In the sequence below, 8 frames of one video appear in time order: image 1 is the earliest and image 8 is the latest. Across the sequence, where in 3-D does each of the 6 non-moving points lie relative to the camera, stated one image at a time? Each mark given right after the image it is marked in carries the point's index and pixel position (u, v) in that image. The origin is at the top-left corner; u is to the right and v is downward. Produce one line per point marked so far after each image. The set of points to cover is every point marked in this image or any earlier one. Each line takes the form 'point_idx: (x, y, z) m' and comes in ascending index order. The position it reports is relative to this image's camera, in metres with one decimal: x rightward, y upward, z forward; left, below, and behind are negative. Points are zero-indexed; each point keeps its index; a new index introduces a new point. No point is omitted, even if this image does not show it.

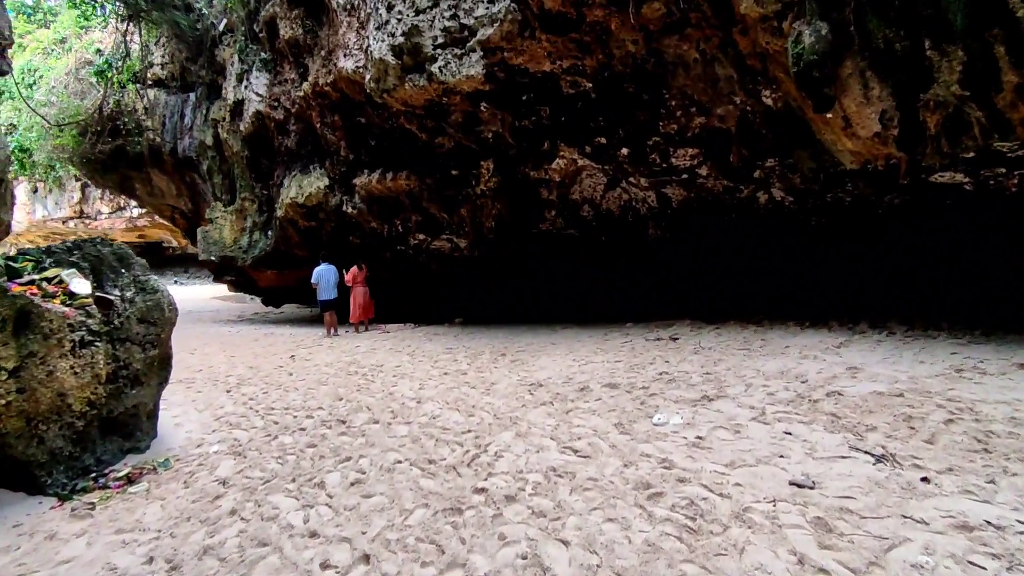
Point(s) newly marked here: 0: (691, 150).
0: (+1.8, +1.4, +5.9) m
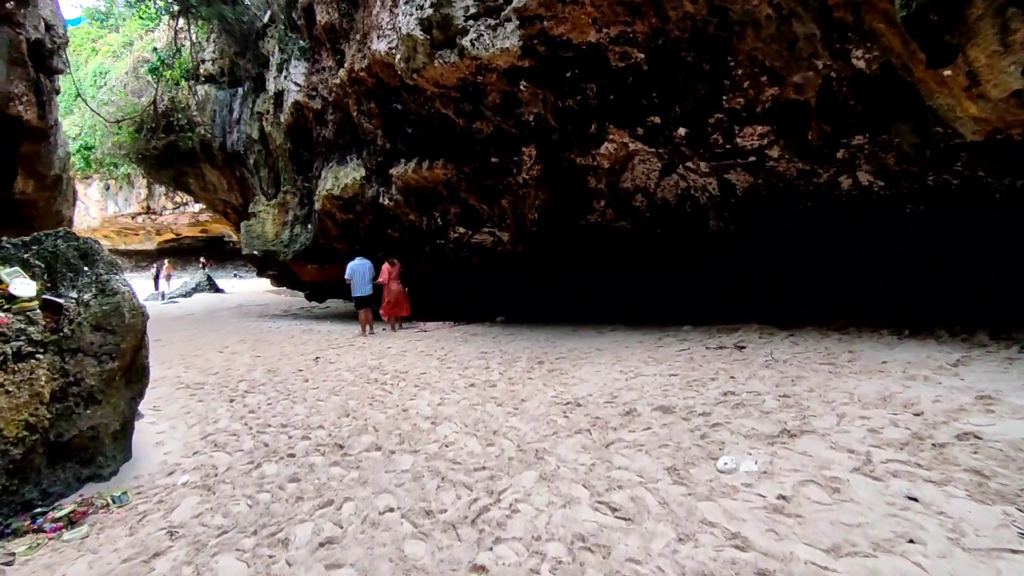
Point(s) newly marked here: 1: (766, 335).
0: (+2.1, +1.4, +5.1) m
1: (+1.9, -0.4, +4.5) m
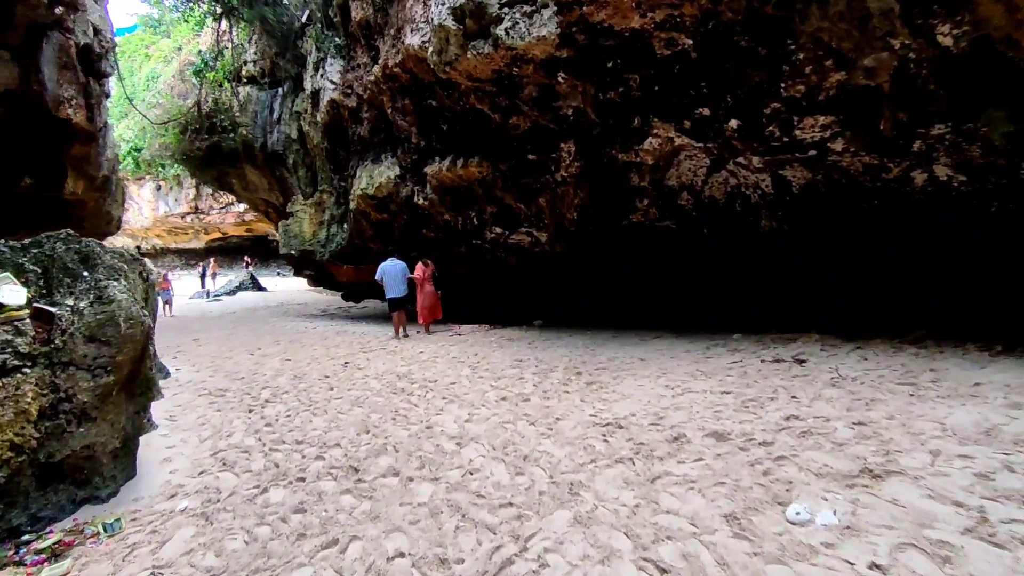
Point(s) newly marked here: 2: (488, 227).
0: (+2.4, +1.3, +4.6) m
1: (+2.2, -0.4, +4.0) m
2: (-0.3, +0.8, +7.8) m
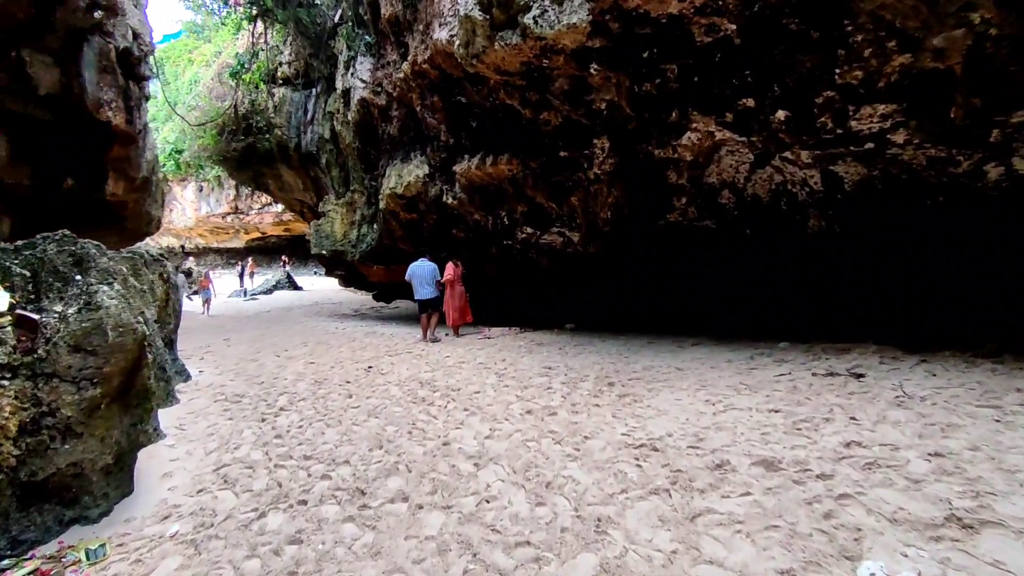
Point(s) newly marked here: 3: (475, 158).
0: (+2.6, +1.3, +4.2) m
1: (+2.3, -0.4, +3.6) m
2: (+0.1, +0.8, +7.5) m
3: (-0.5, +1.6, +7.3) m
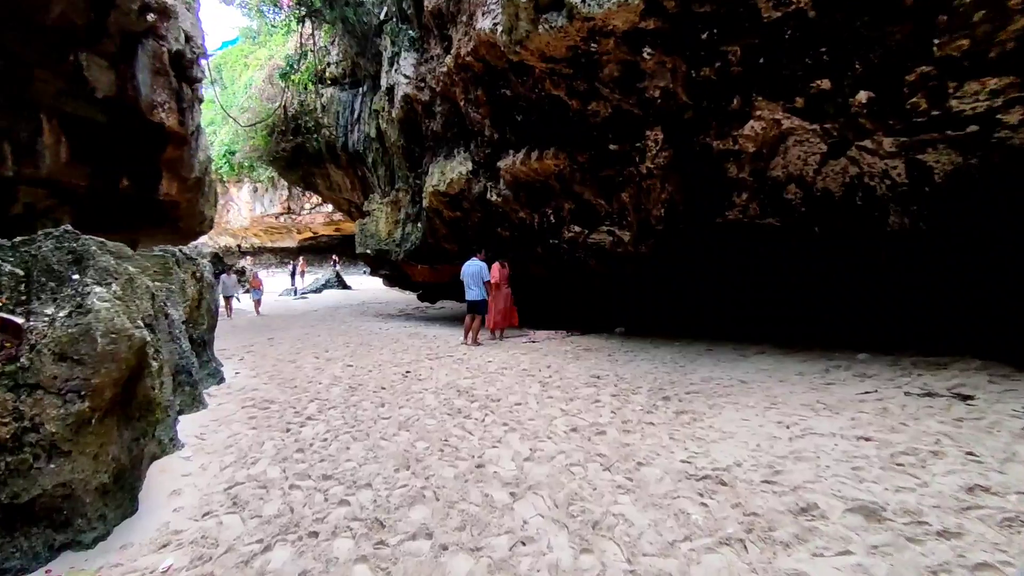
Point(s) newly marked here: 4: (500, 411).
0: (+2.9, +1.3, +3.7) m
1: (+2.6, -0.5, +3.1) m
2: (+0.6, +0.8, +7.2) m
3: (+0.1, +1.6, +7.0) m
4: (-0.1, -0.7, +3.6) m
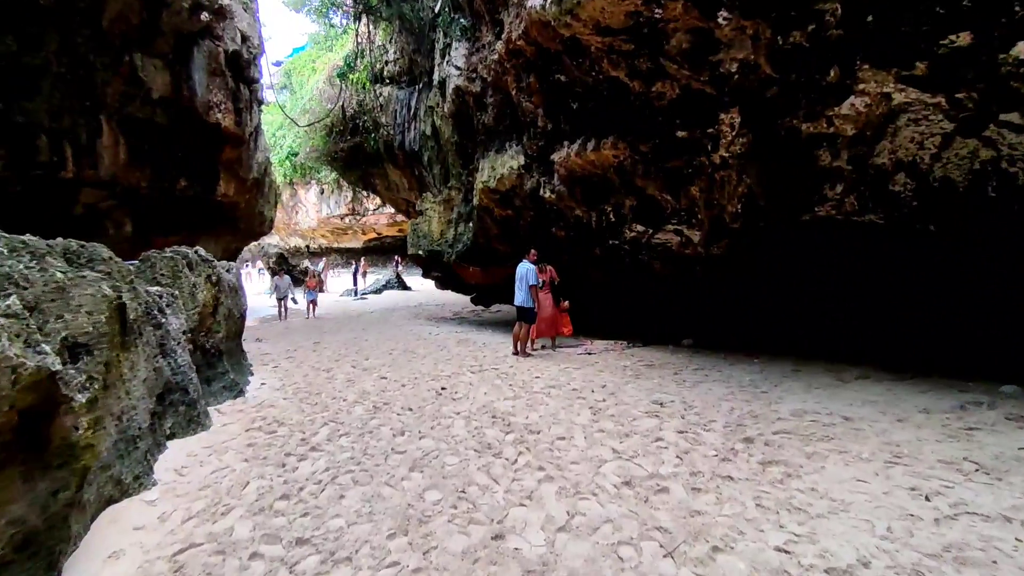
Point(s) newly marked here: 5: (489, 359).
0: (+3.1, +1.2, +2.7) m
1: (+2.7, -0.5, +2.2) m
2: (+1.2, +0.7, +6.4) m
3: (+0.7, +1.5, +6.3) m
4: (+0.1, -0.8, +2.9) m
5: (-0.2, -0.7, +6.2) m
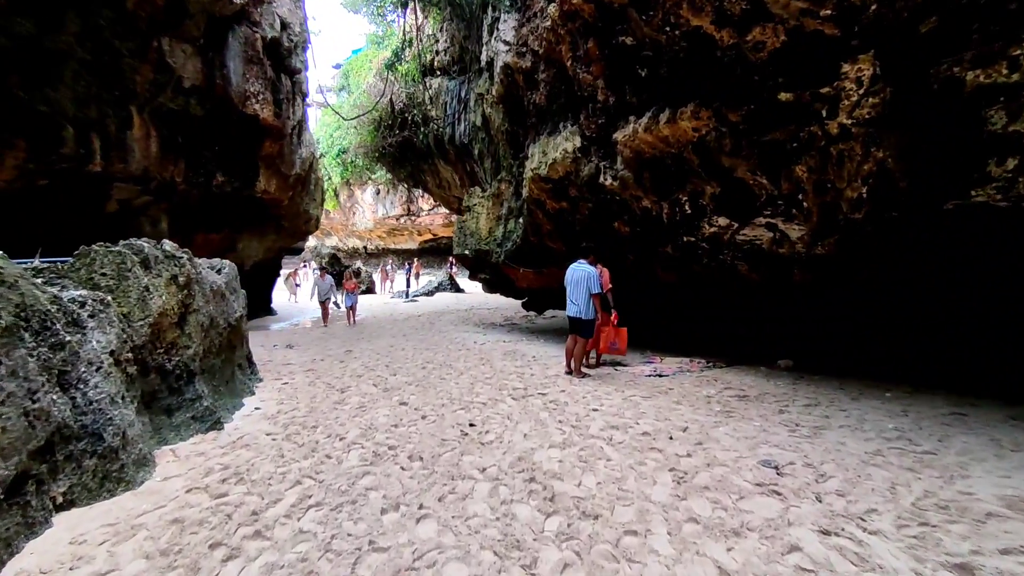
0: (+3.2, +1.1, +1.3) m
1: (+2.7, -0.6, +0.8) m
2: (+1.7, +0.6, +5.2) m
3: (+1.1, +1.5, +5.1) m
4: (+0.2, -0.8, +1.8) m
5: (+0.2, -0.8, +5.1) m
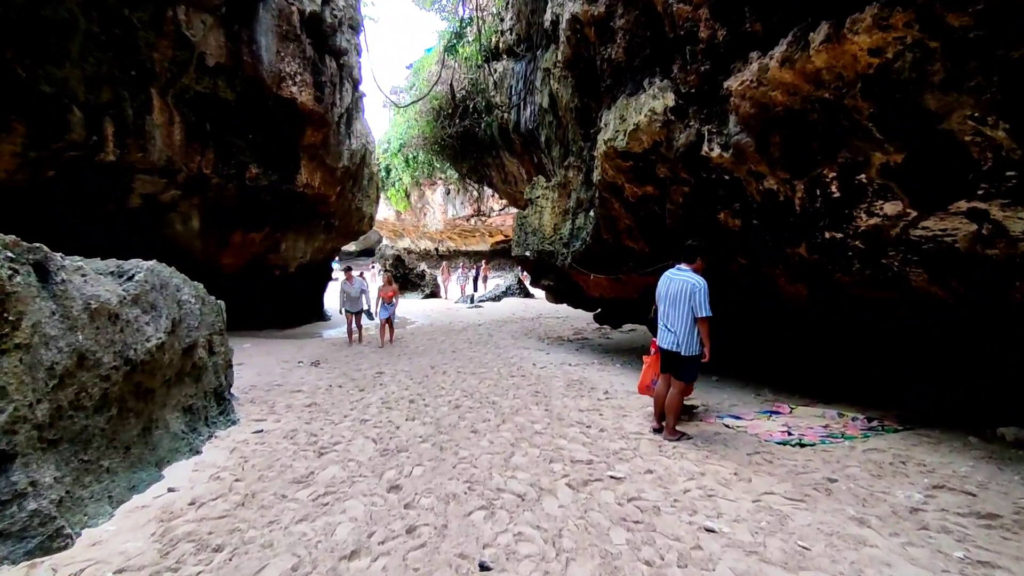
0: (+3.1, +1.0, -0.7) m
1: (+2.5, -0.7, -1.1) m
2: (+2.1, +0.5, +3.4) m
3: (+1.5, +1.4, +3.4) m
4: (+0.2, -0.9, +0.2) m
5: (+0.5, -0.9, +3.5) m
